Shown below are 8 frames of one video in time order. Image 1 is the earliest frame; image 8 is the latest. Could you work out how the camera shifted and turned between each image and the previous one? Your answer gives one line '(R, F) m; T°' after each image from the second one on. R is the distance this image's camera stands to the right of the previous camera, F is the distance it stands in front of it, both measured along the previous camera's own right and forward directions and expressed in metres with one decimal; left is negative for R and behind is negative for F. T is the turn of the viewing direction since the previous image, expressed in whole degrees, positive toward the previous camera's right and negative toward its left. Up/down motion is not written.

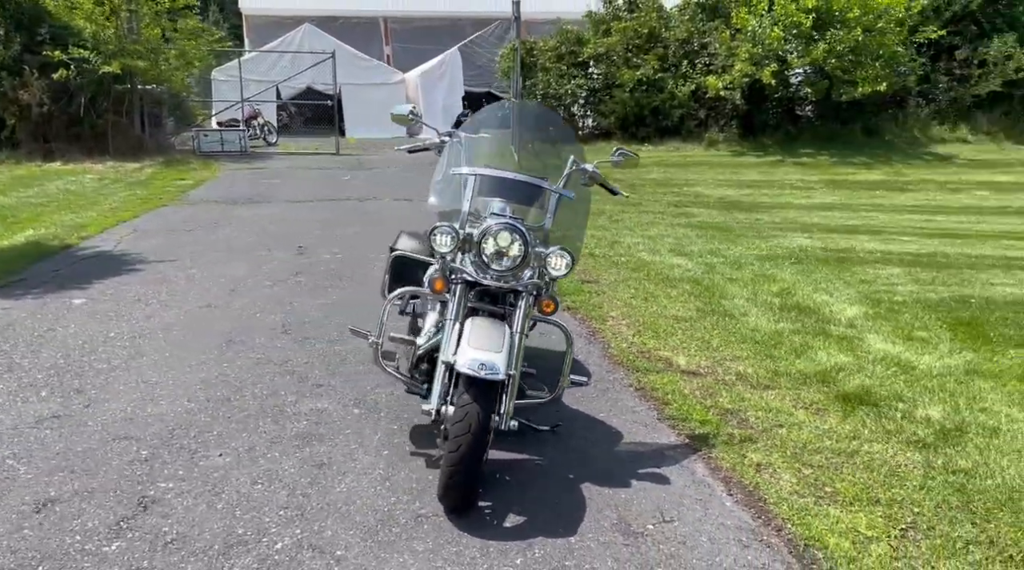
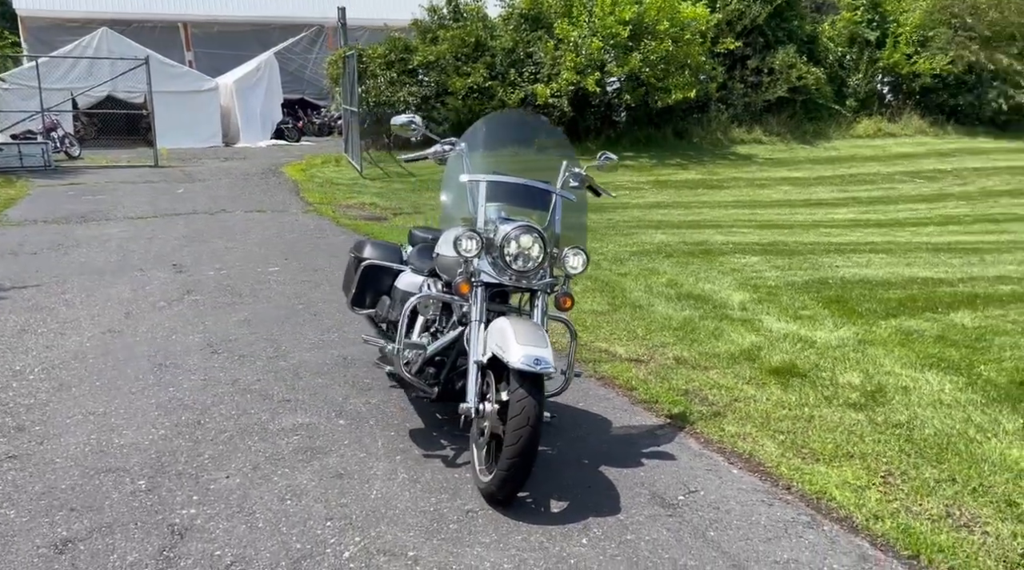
(-1.2, -0.1) m; +14°
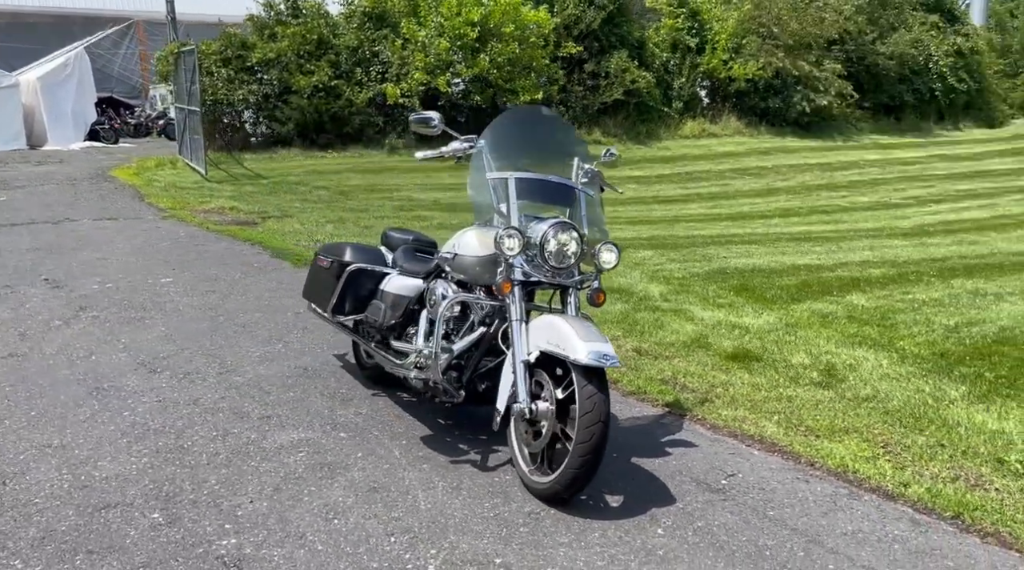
(-1.3, +0.2) m; +13°
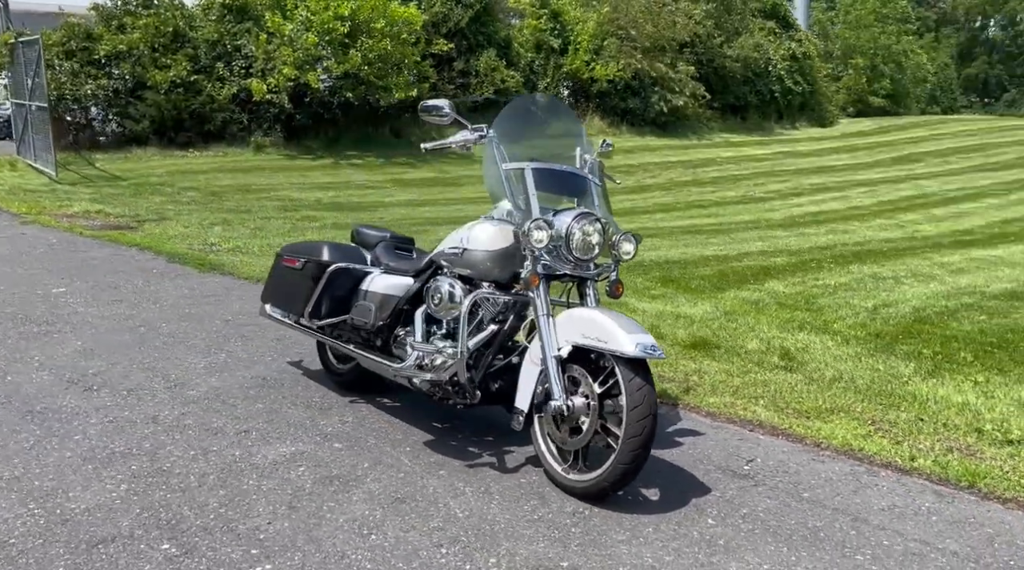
(-1.0, +0.3) m; +11°
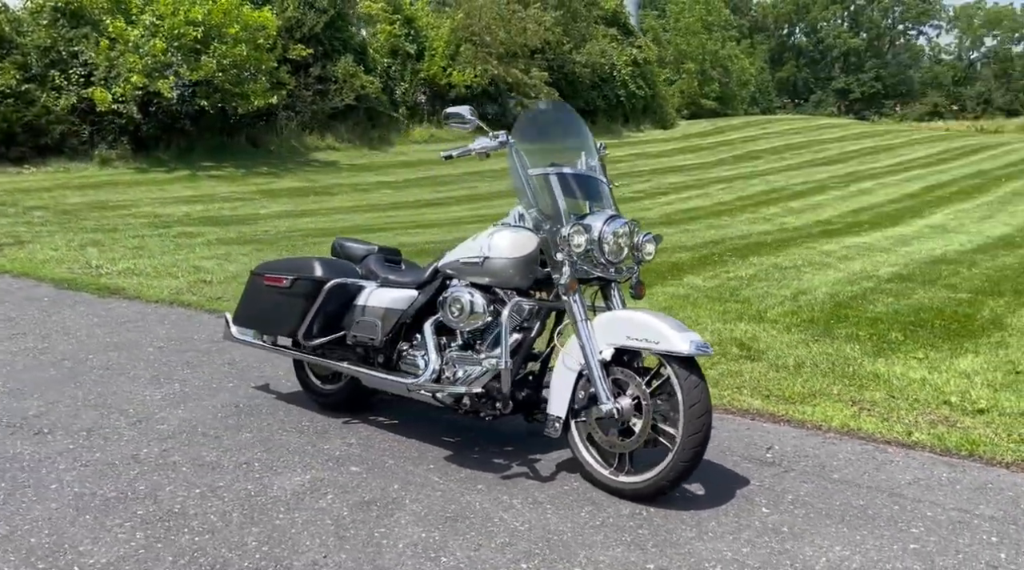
(-1.0, +0.2) m; +11°
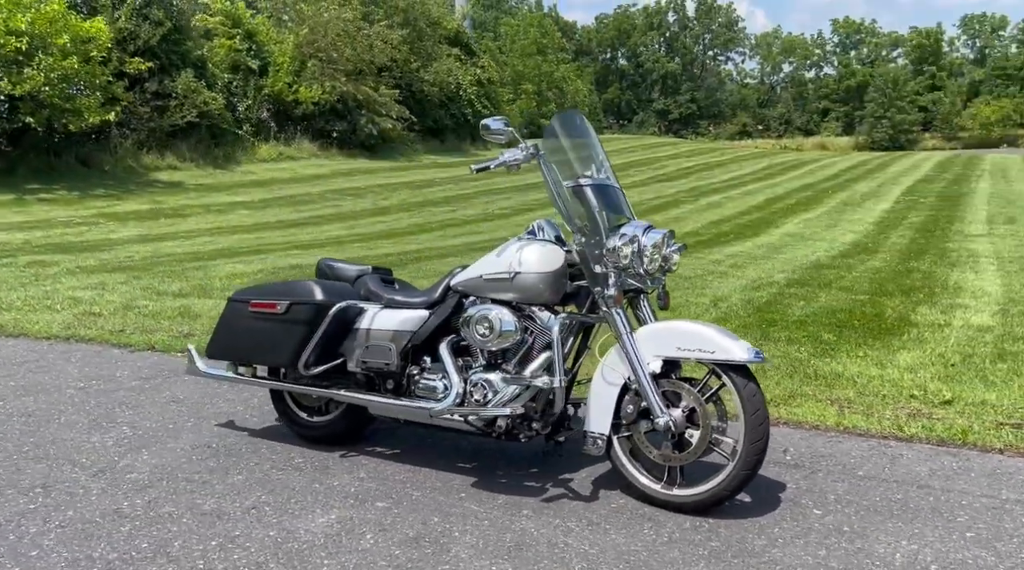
(-1.1, +0.3) m; +12°
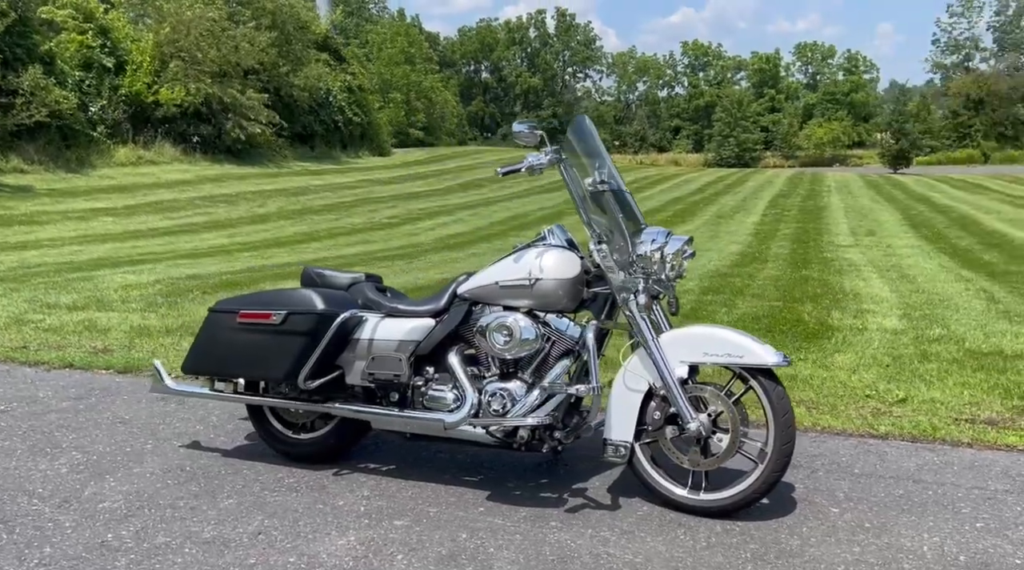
(-0.8, +0.2) m; +10°
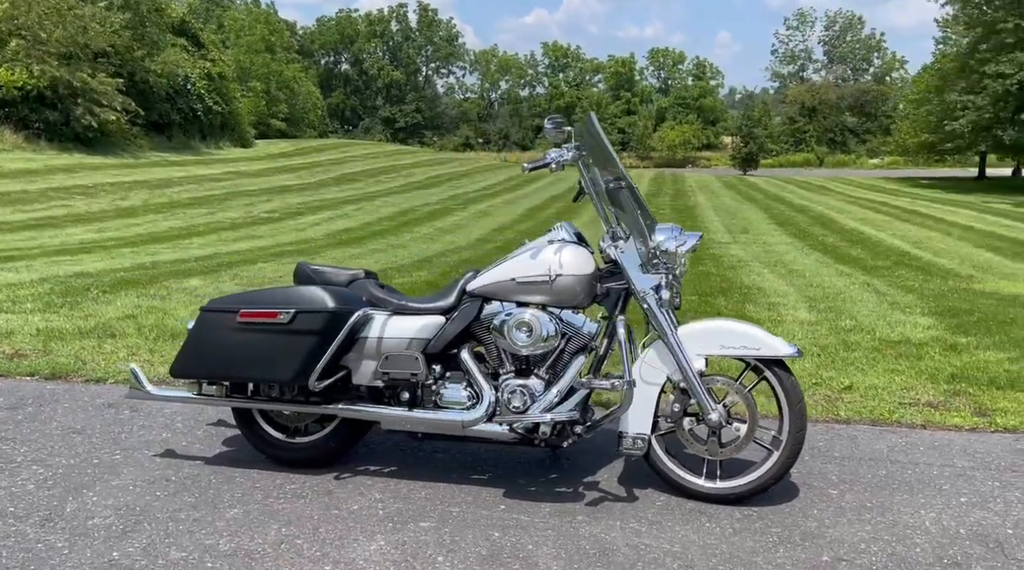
(-0.8, +0.2) m; +10°
